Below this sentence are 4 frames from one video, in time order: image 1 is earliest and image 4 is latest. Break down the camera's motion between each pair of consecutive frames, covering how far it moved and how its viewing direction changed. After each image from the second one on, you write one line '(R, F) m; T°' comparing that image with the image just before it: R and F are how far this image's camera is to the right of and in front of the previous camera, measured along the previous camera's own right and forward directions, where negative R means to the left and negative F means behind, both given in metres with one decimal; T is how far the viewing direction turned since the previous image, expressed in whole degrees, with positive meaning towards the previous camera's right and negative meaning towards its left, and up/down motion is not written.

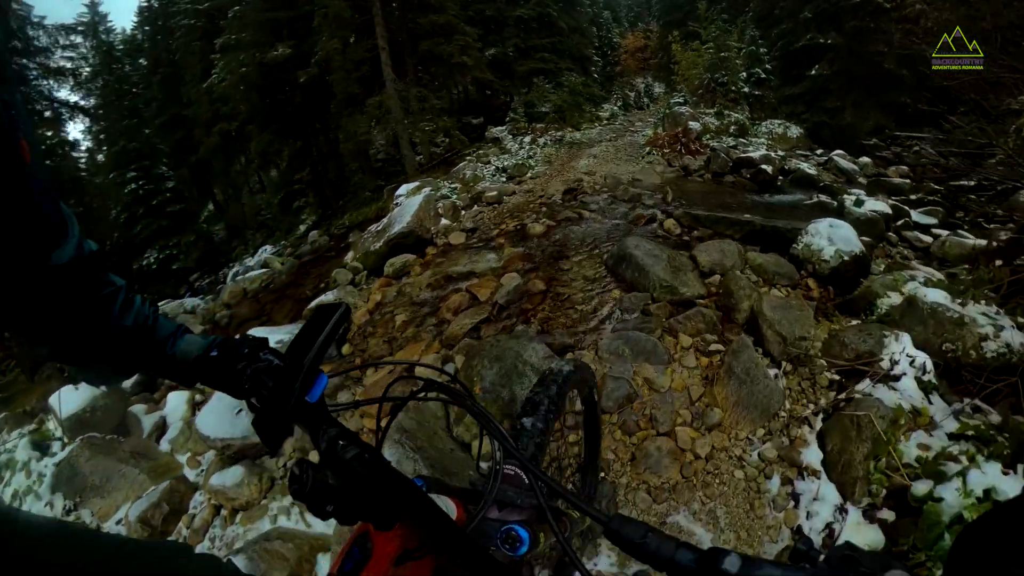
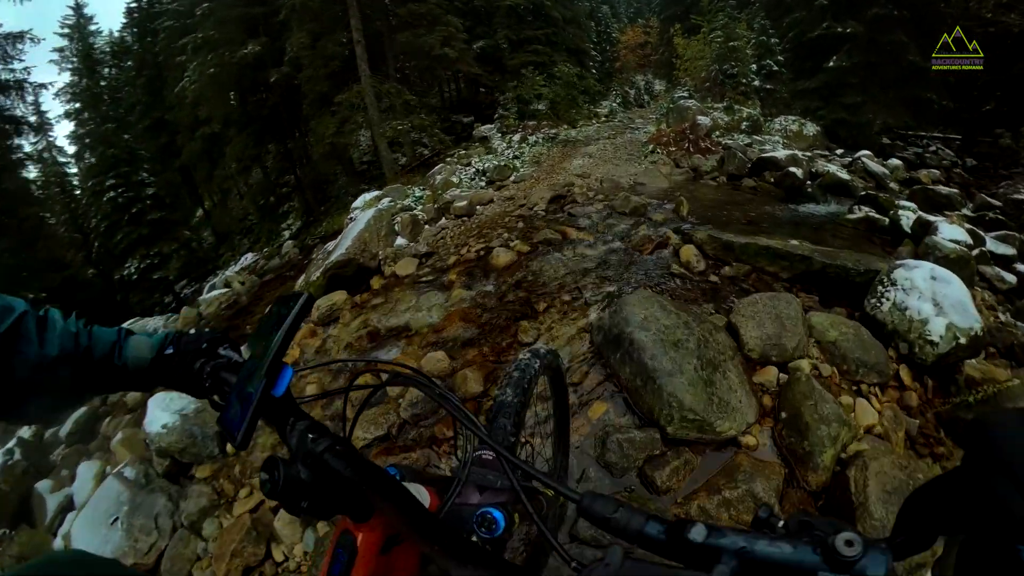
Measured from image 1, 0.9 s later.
(+0.3, +1.1) m; 0°
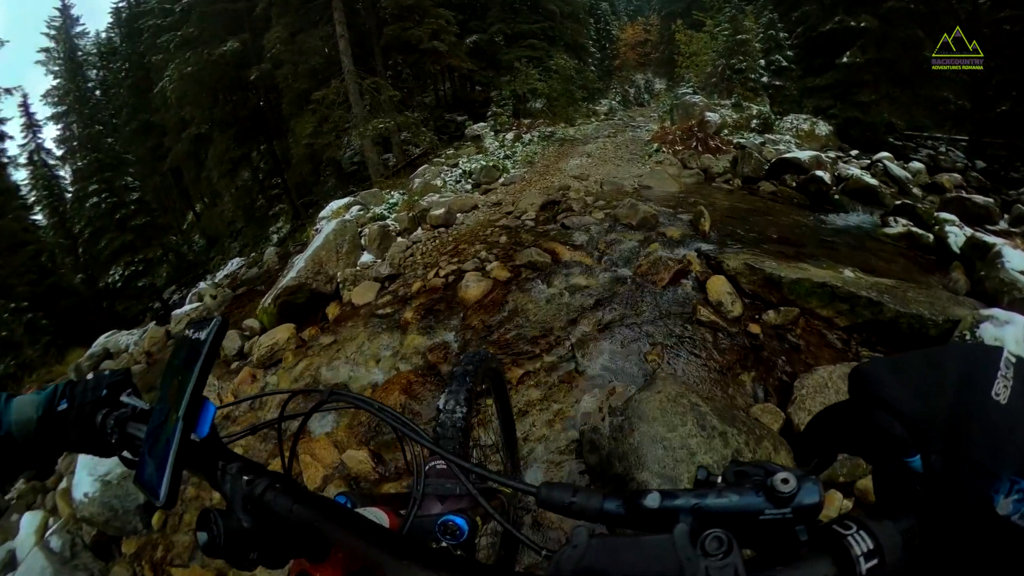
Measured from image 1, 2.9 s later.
(+0.1, +0.7) m; 0°
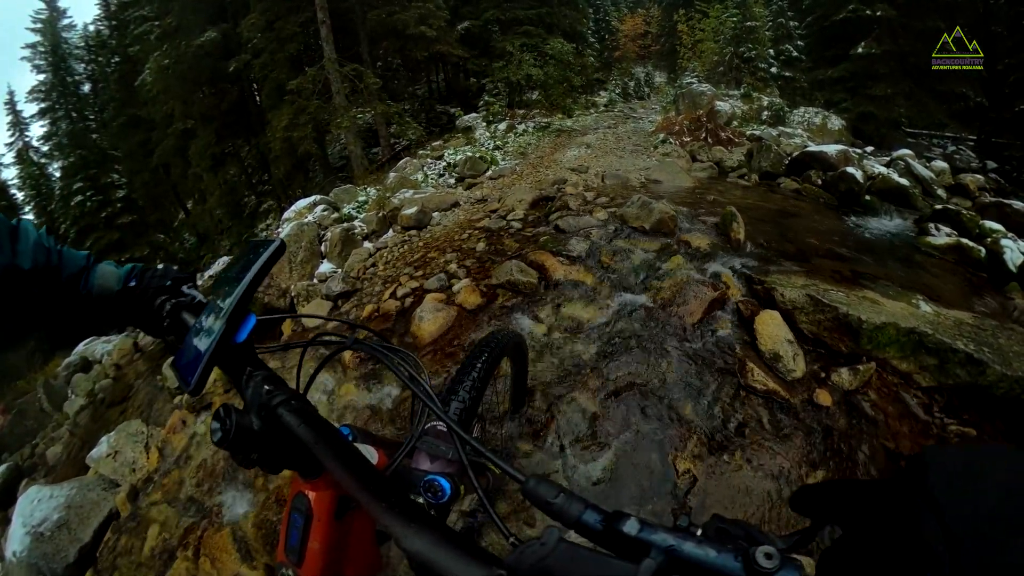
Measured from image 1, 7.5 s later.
(+0.1, +0.6) m; 0°
